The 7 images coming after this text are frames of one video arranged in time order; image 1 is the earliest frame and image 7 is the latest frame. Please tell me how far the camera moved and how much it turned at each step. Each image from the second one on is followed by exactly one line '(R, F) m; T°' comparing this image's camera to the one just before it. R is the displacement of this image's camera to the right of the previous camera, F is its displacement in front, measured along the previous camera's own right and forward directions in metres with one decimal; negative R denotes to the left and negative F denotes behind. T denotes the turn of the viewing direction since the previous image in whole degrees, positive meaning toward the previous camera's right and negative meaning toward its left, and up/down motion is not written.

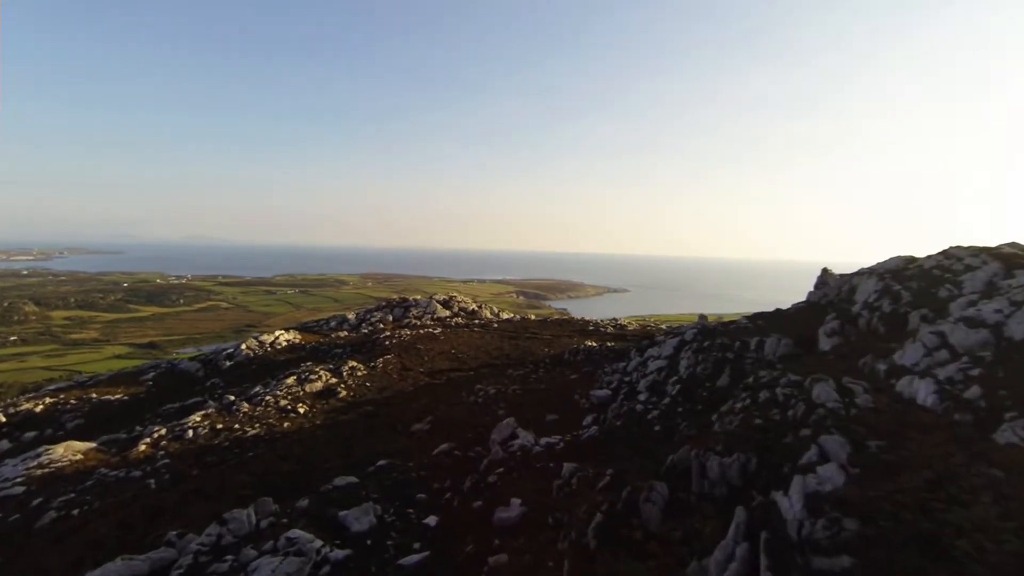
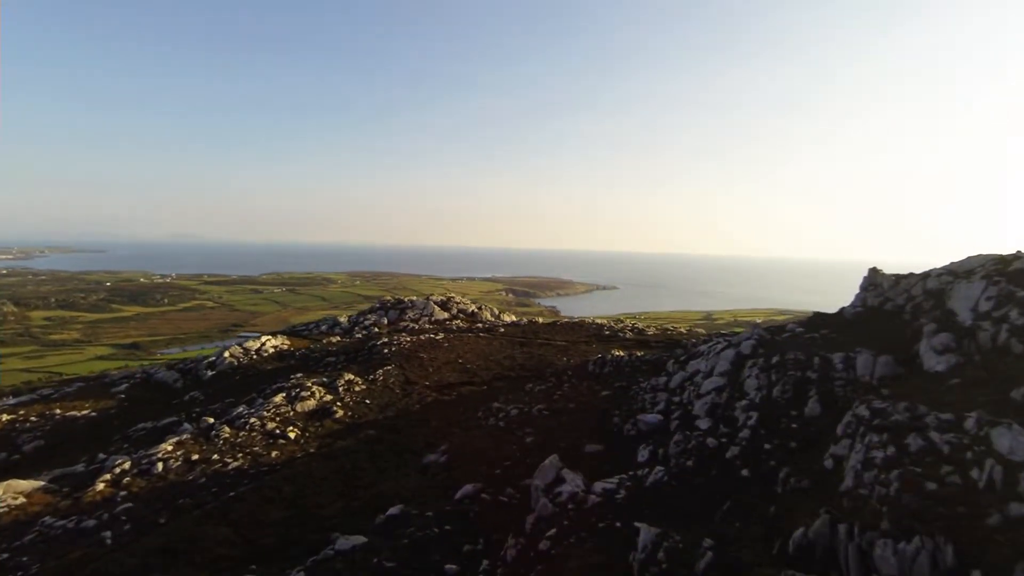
(-1.8, +4.5) m; +1°
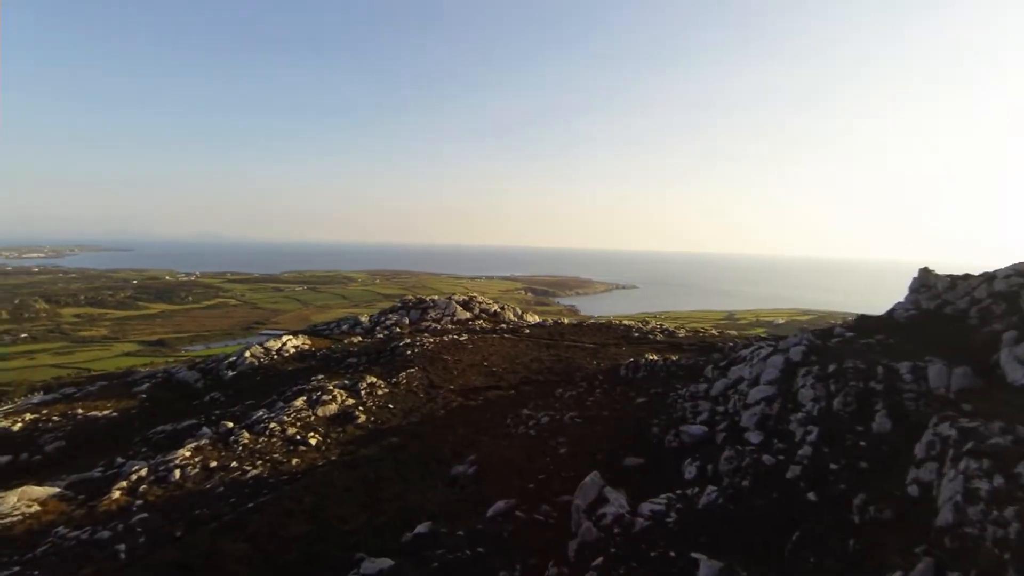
(-0.6, +1.5) m; -2°
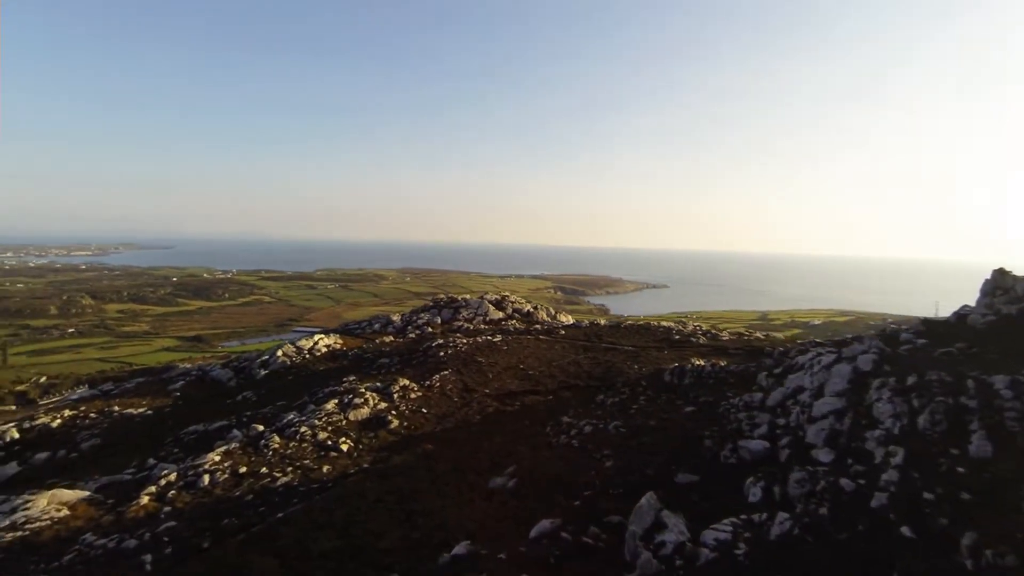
(-0.5, +1.5) m; -3°
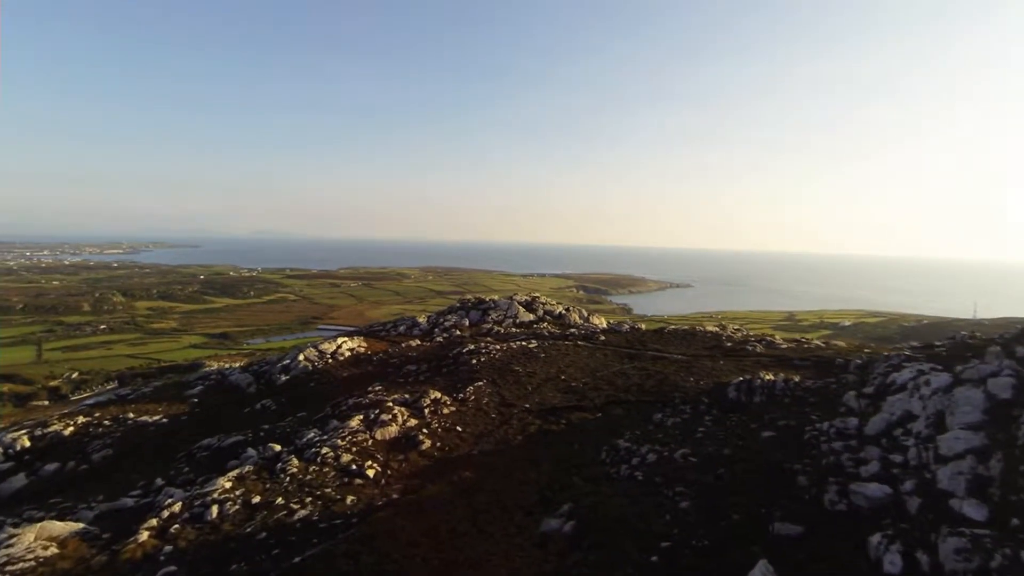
(-1.2, +3.5) m; -2°
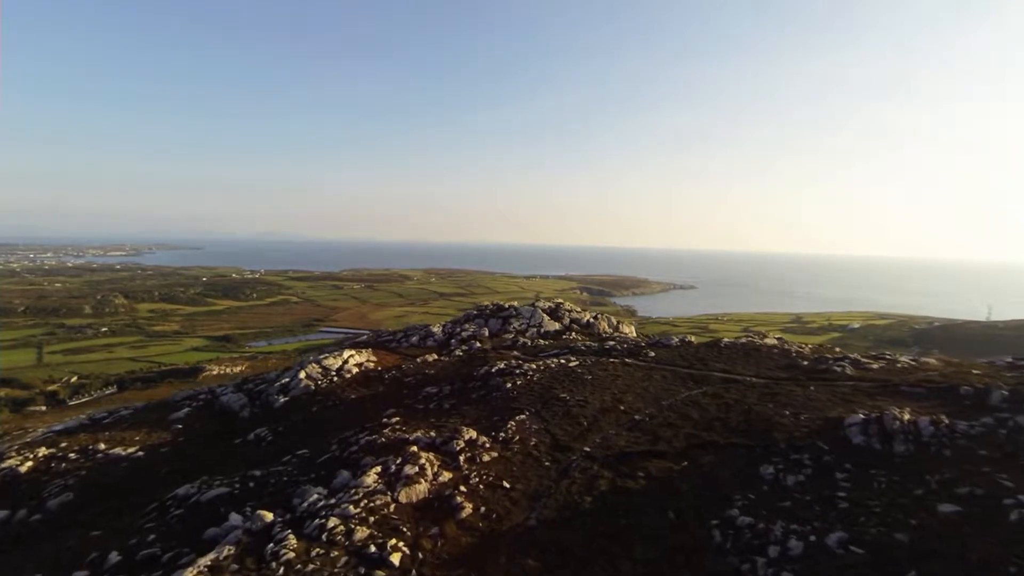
(-2.3, +6.5) m; 0°
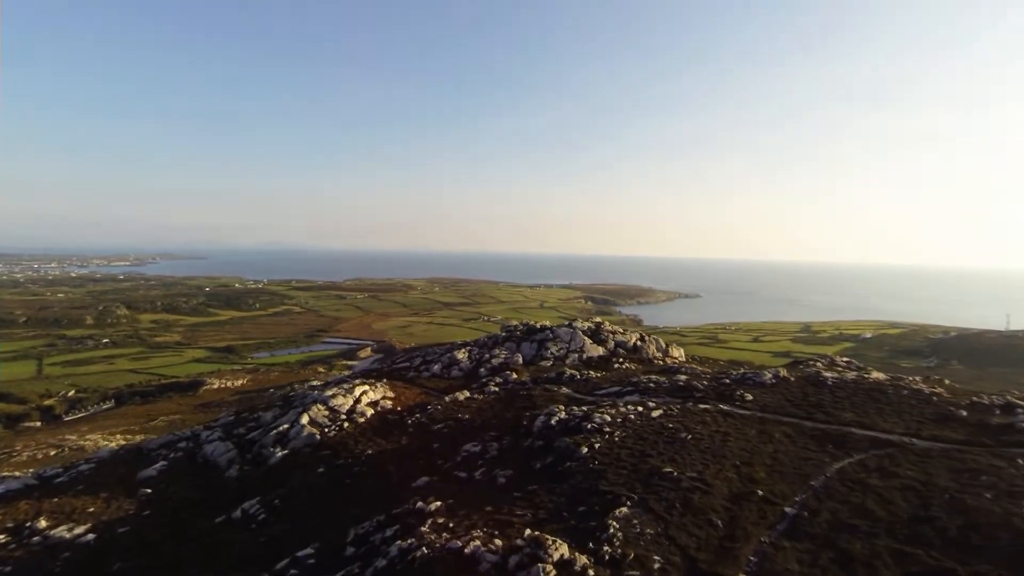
(-3.1, +8.6) m; 0°
